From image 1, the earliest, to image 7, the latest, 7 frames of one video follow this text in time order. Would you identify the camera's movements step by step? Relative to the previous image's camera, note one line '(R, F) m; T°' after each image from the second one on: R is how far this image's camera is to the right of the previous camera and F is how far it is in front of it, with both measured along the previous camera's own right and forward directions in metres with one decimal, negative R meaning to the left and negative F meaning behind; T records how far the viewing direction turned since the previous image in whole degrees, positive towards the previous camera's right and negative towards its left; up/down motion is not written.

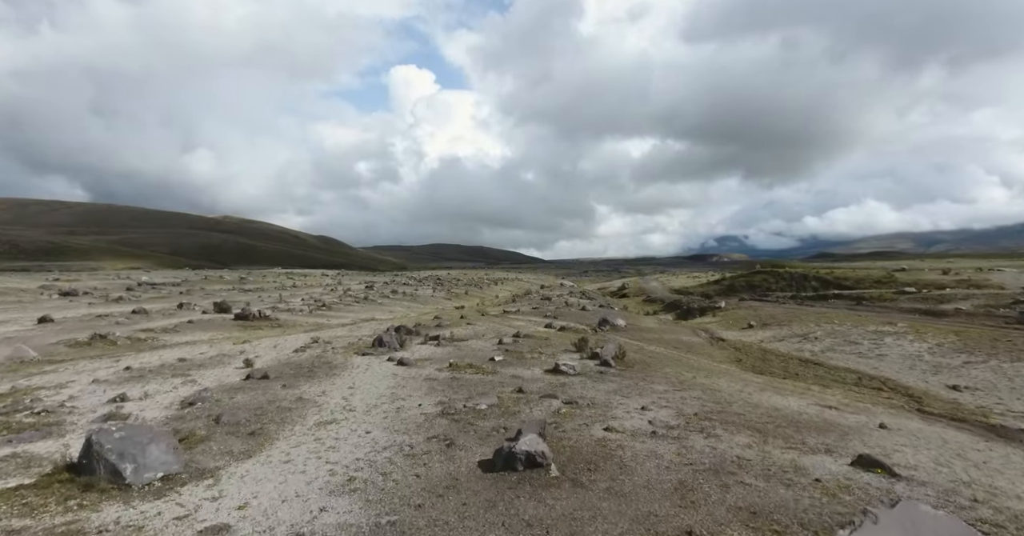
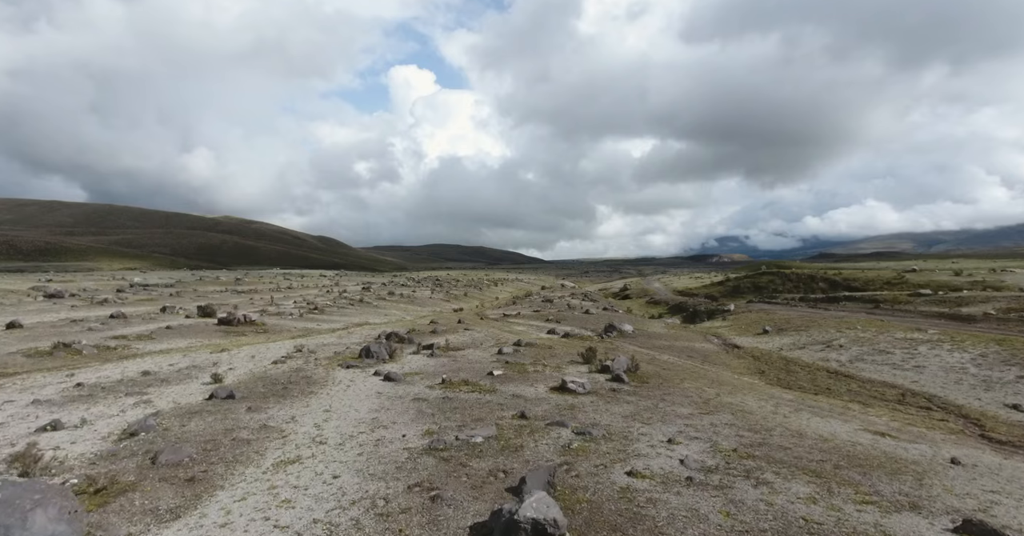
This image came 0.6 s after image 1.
(0.0, +3.4) m; 0°
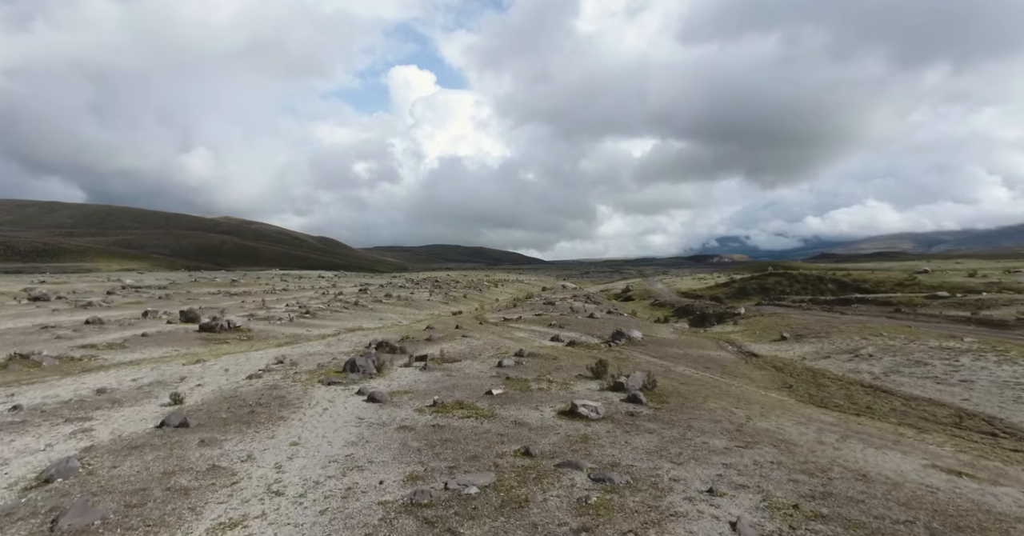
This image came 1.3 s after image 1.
(-0.1, +3.5) m; 0°
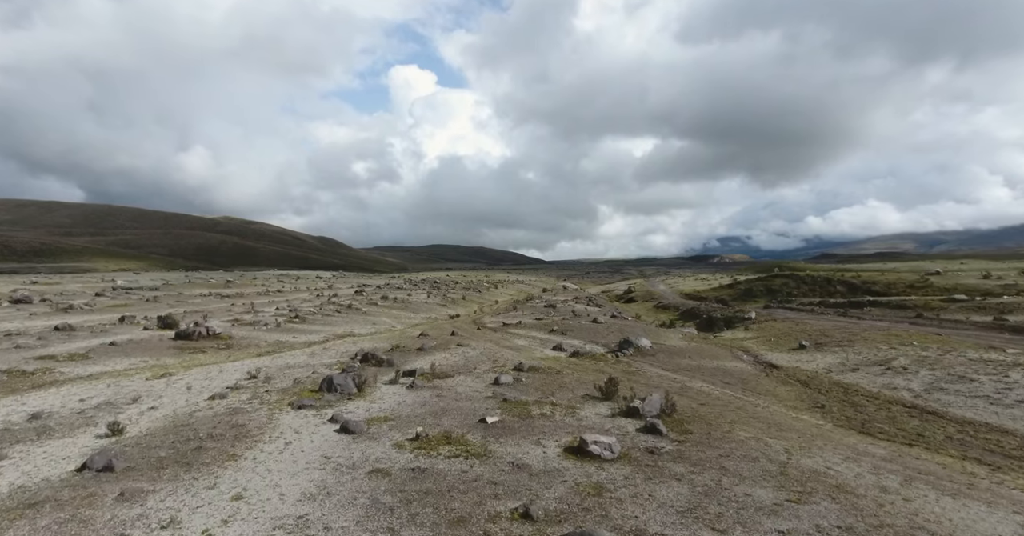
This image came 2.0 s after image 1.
(+0.1, +3.7) m; 0°
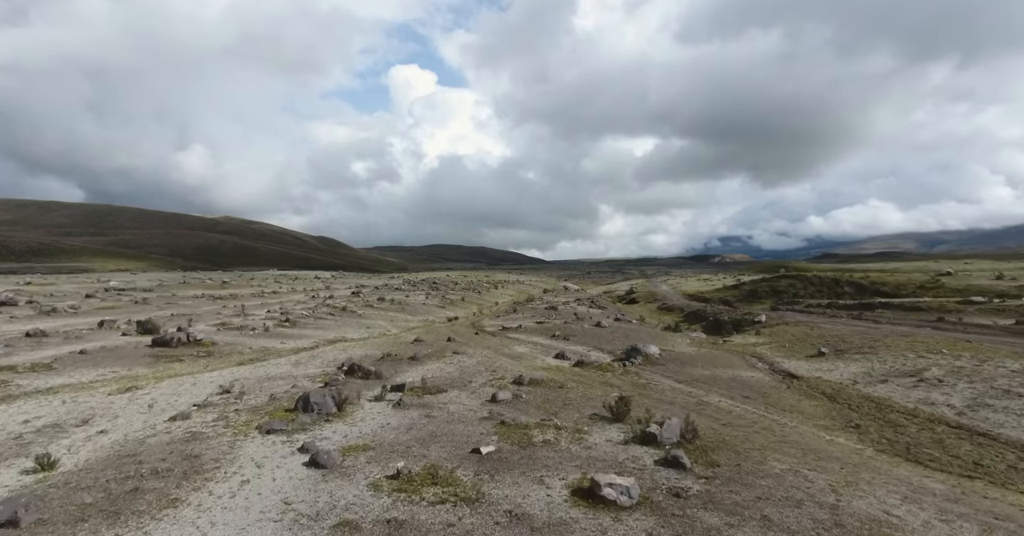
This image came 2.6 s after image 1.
(+0.1, +3.1) m; 0°
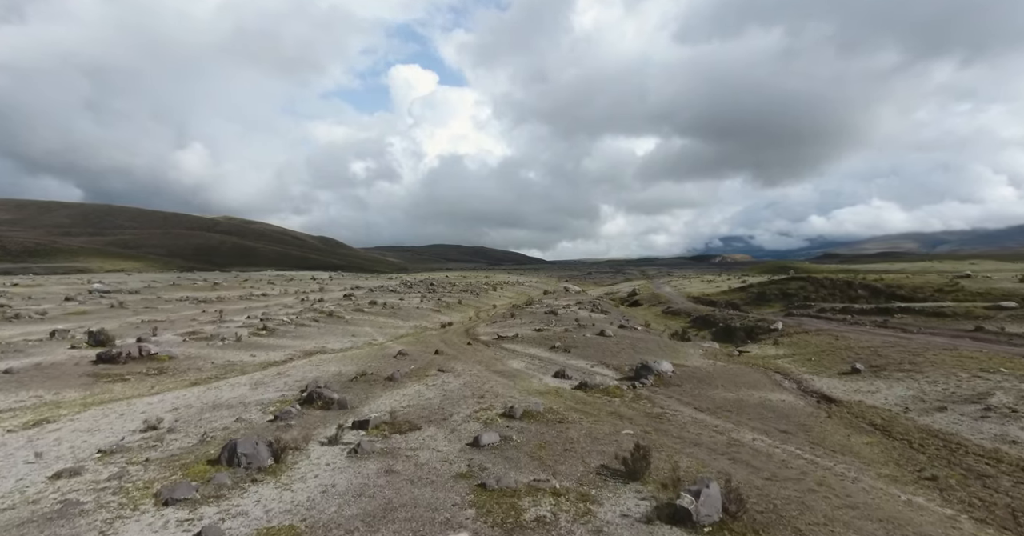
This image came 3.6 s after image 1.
(+0.5, +5.4) m; 0°
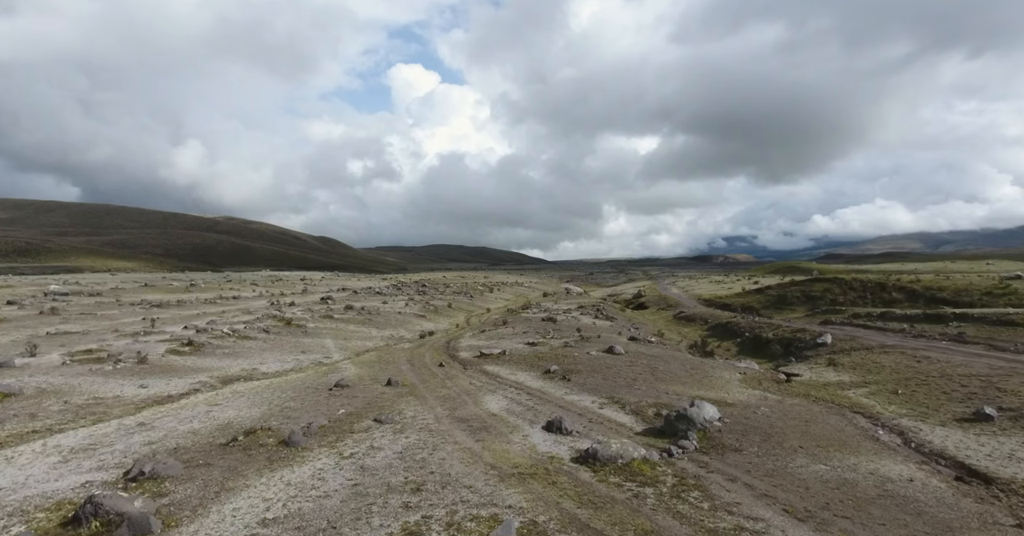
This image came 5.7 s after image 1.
(+1.4, +12.8) m; 0°
